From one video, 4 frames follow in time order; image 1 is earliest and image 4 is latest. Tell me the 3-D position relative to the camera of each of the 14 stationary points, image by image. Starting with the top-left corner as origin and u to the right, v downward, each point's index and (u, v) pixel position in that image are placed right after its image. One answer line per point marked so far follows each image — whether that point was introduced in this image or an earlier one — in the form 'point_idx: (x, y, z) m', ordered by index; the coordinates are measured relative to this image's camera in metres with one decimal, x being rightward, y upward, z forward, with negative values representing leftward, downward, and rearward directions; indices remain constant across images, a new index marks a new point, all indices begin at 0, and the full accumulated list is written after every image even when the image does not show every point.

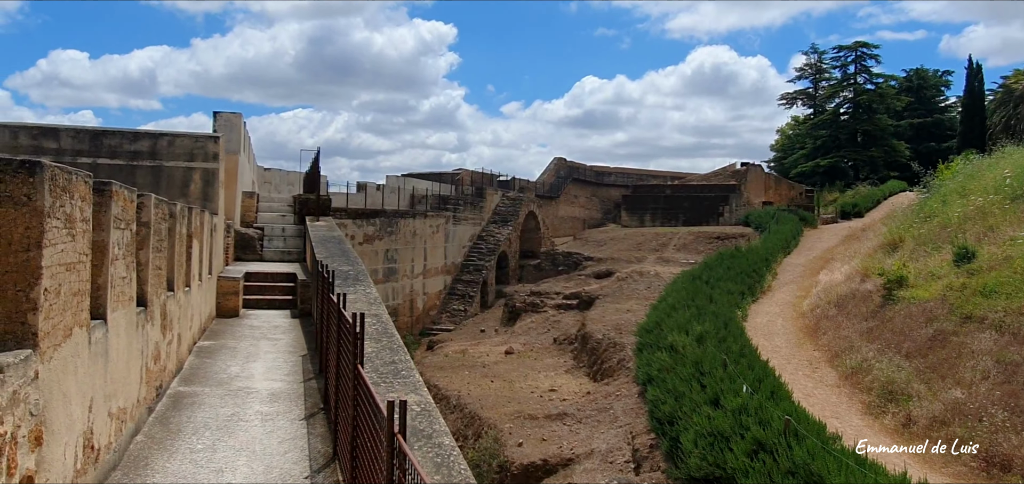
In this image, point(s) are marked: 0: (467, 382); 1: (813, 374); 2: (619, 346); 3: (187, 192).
0: (-0.9, -3.0, +15.9) m
1: (+5.3, -2.3, +13.0) m
2: (+2.2, -2.1, +15.3) m
3: (-4.0, +0.6, +9.0) m
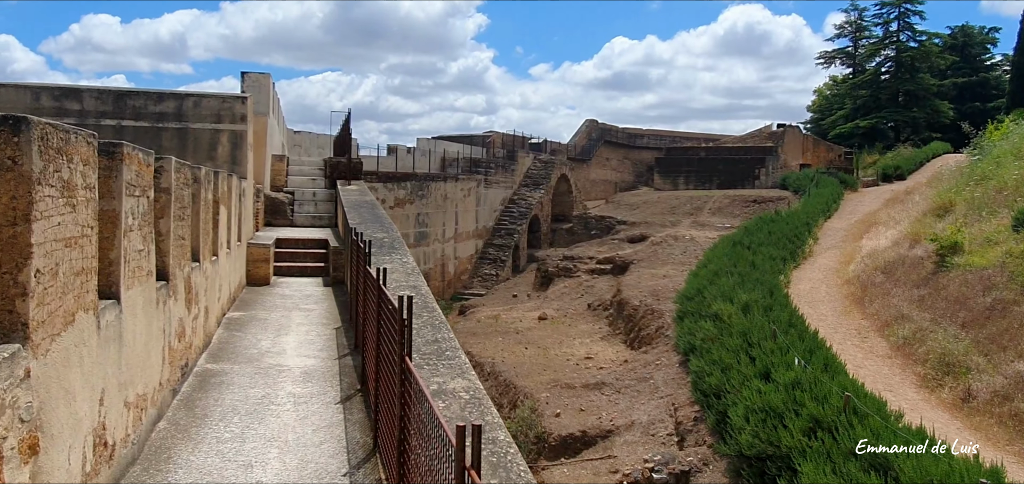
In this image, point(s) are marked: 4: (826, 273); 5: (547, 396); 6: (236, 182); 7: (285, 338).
0: (-0.2, -2.2, +15.6) m
1: (+5.9, -1.7, +12.4) m
2: (+2.9, -1.4, +14.9) m
3: (-3.5, +1.0, +8.7) m
4: (+7.4, -0.7, +17.7) m
5: (+0.5, -2.4, +11.7) m
6: (-2.3, +0.5, +6.2) m
7: (-1.6, -0.7, +5.2) m
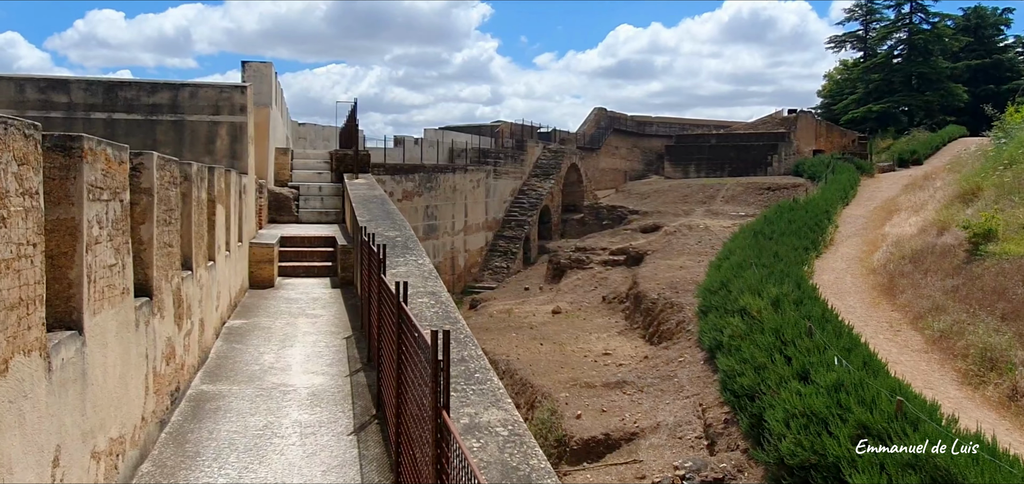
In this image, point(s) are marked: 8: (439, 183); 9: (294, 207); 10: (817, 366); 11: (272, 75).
0: (+0.1, -2.1, +15.1) m
1: (+6.1, -1.5, +11.9) m
2: (+3.2, -1.2, +14.3) m
3: (-3.3, +1.0, +8.2) m
4: (+7.7, -0.5, +17.1) m
5: (+0.8, -2.3, +11.2) m
6: (-2.1, +0.5, +5.7) m
7: (-1.4, -0.7, +4.7) m
8: (-1.9, +1.6, +19.6) m
9: (-3.1, +0.5, +10.6) m
10: (+3.3, -1.4, +8.0) m
11: (-3.4, +2.4, +10.5) m
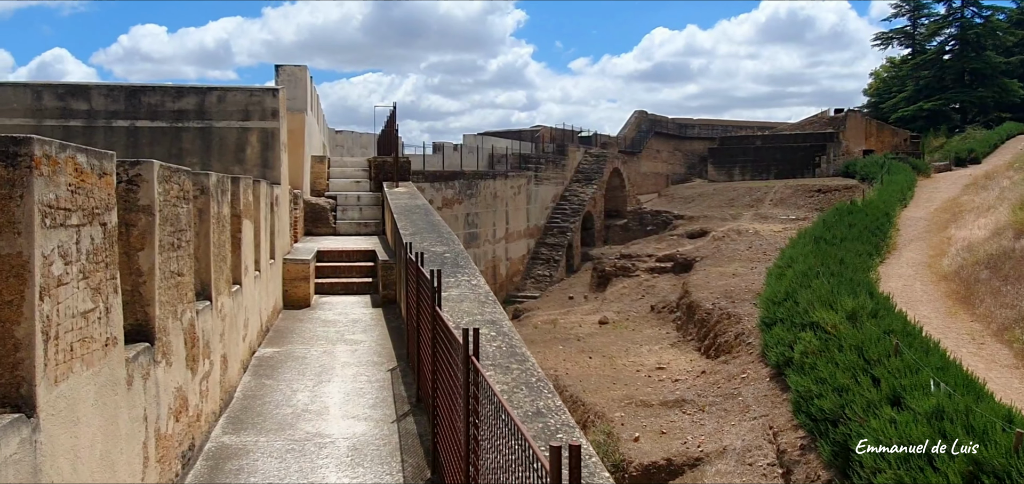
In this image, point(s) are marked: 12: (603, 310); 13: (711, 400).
0: (+1.0, -2.3, +14.4) m
1: (+6.9, -1.6, +10.9) m
2: (+4.0, -1.4, +13.5) m
3: (-2.8, +0.9, +7.6) m
4: (+8.7, -0.6, +16.0) m
5: (+1.5, -2.5, +10.5) m
6: (-1.7, +0.4, +5.1) m
7: (-1.0, -0.8, +4.1) m
8: (-0.8, +1.3, +19.0) m
9: (-2.5, +0.3, +10.1) m
10: (+3.9, -1.4, +7.1) m
11: (-2.7, +2.2, +10.0) m
12: (+2.4, -1.8, +19.3) m
13: (+2.8, -2.3, +10.6) m
